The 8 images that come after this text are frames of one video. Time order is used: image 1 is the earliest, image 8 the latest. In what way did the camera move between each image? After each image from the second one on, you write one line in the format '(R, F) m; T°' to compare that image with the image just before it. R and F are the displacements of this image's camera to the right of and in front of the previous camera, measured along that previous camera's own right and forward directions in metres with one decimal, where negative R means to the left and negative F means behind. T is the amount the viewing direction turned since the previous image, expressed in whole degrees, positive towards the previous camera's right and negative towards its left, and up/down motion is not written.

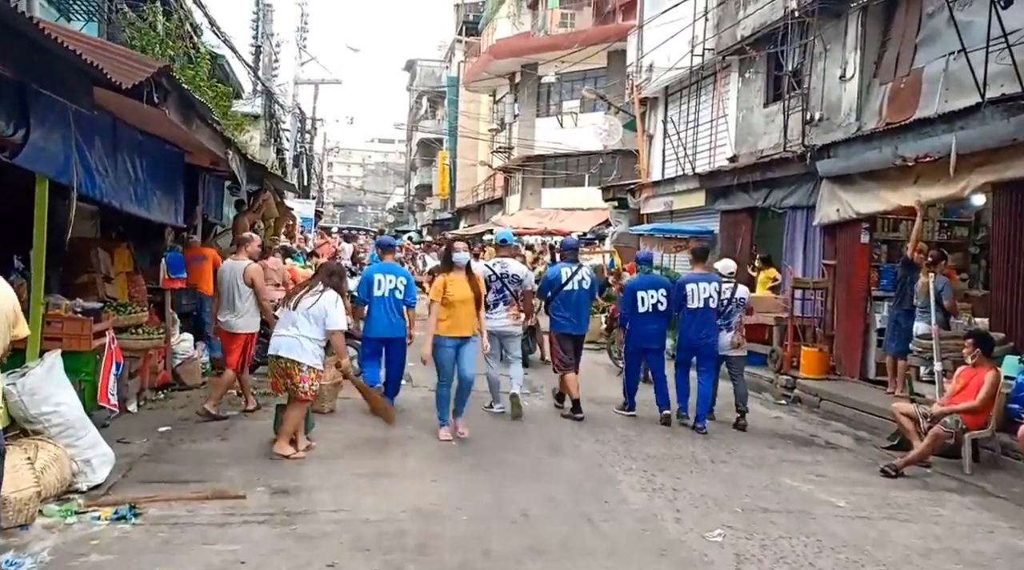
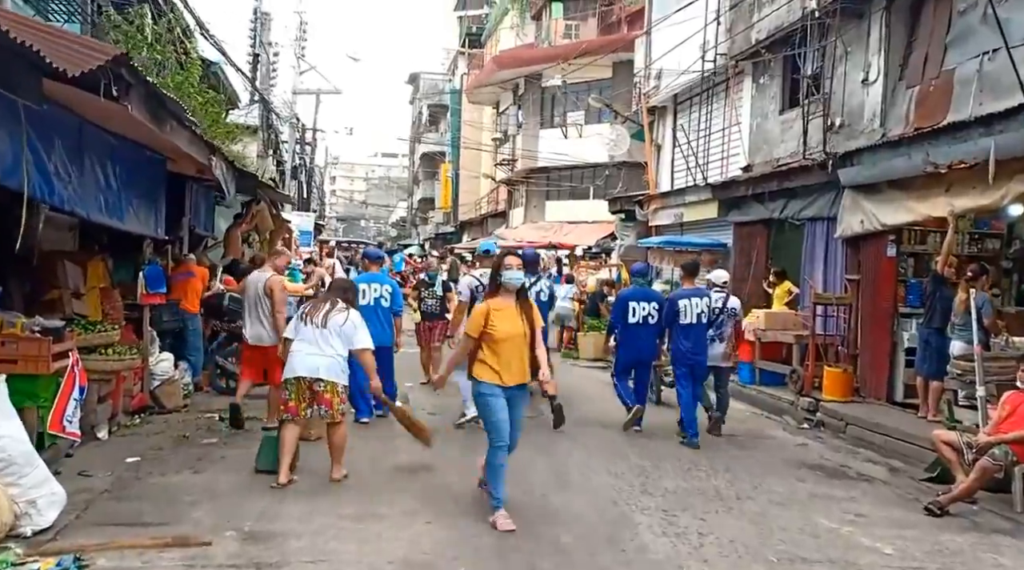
(0.0, +0.7) m; 0°
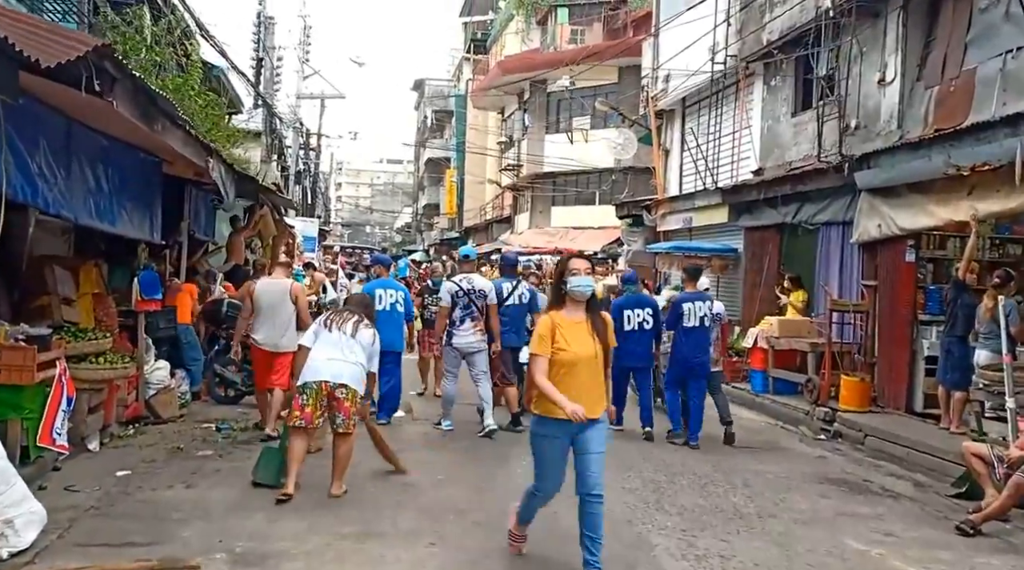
(0.0, +0.3) m; 0°
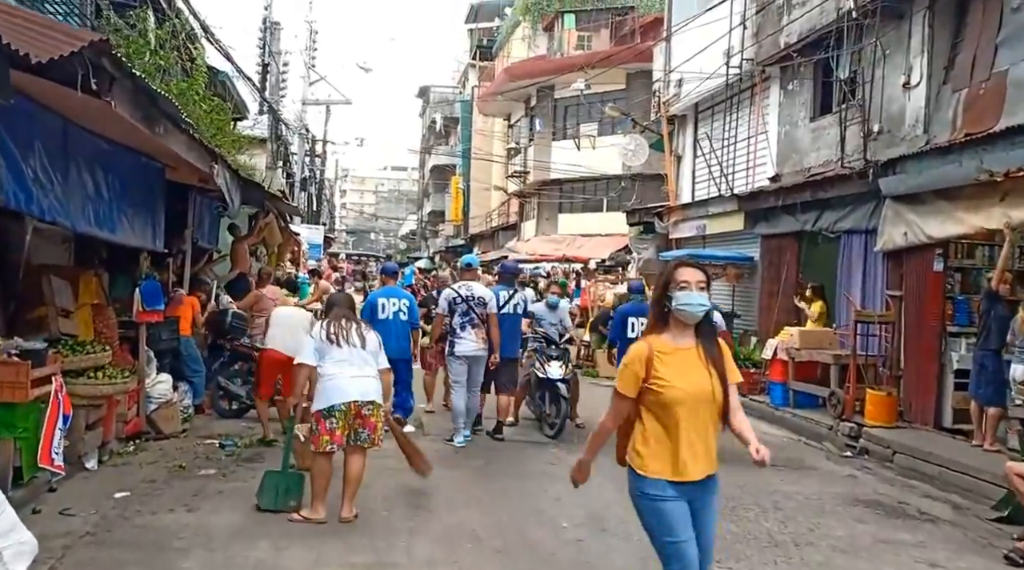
(-0.1, +0.4) m; 0°
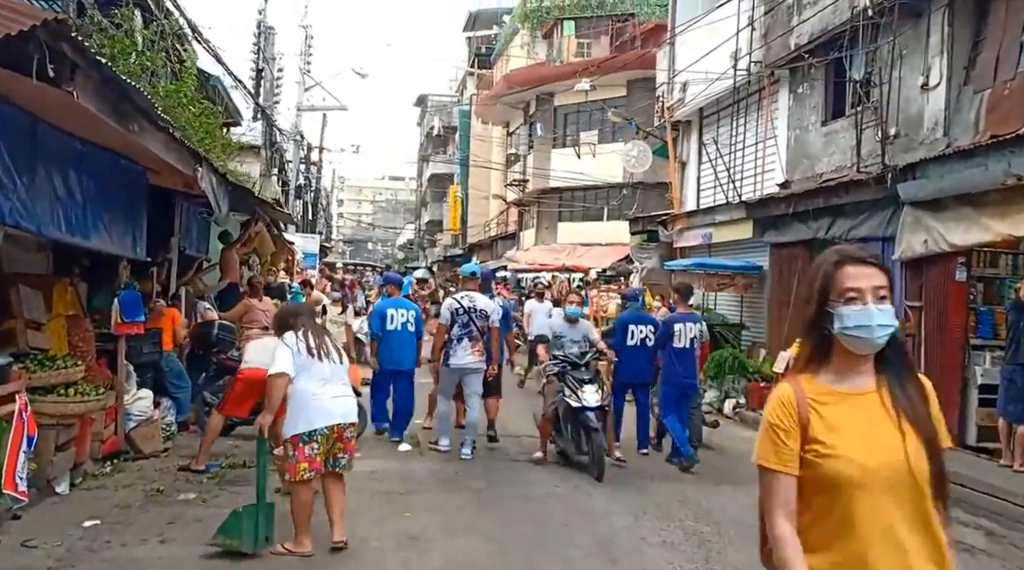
(0.0, +0.5) m; 0°
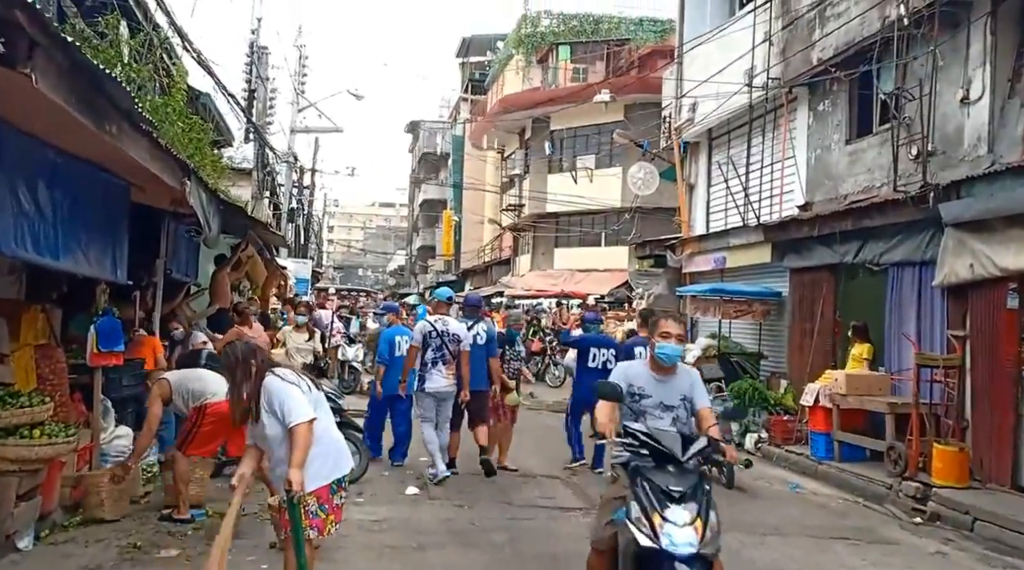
(-0.2, +0.8) m; +1°
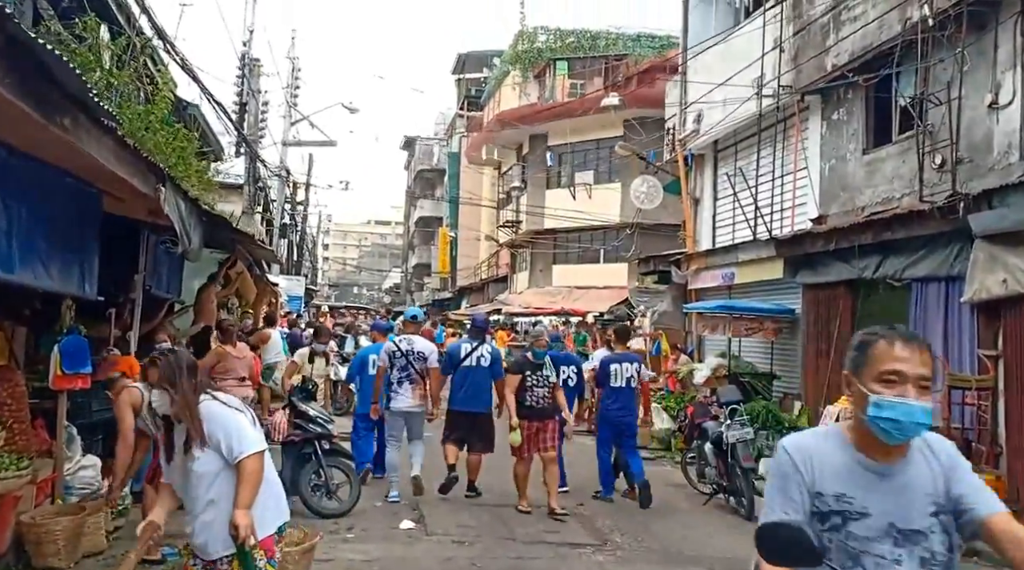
(-0.1, +0.7) m; 0°
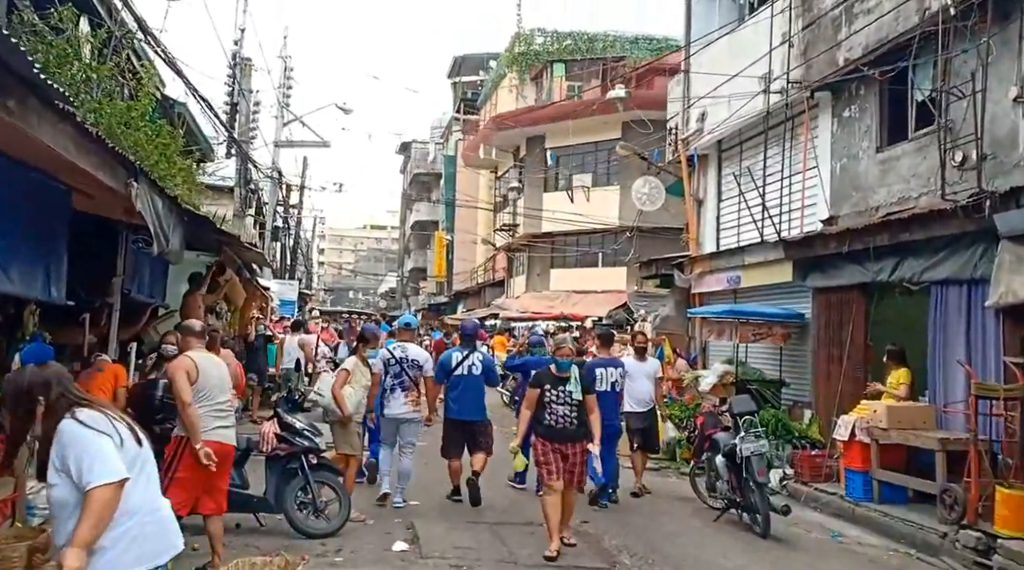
(0.0, +0.5) m; 0°
